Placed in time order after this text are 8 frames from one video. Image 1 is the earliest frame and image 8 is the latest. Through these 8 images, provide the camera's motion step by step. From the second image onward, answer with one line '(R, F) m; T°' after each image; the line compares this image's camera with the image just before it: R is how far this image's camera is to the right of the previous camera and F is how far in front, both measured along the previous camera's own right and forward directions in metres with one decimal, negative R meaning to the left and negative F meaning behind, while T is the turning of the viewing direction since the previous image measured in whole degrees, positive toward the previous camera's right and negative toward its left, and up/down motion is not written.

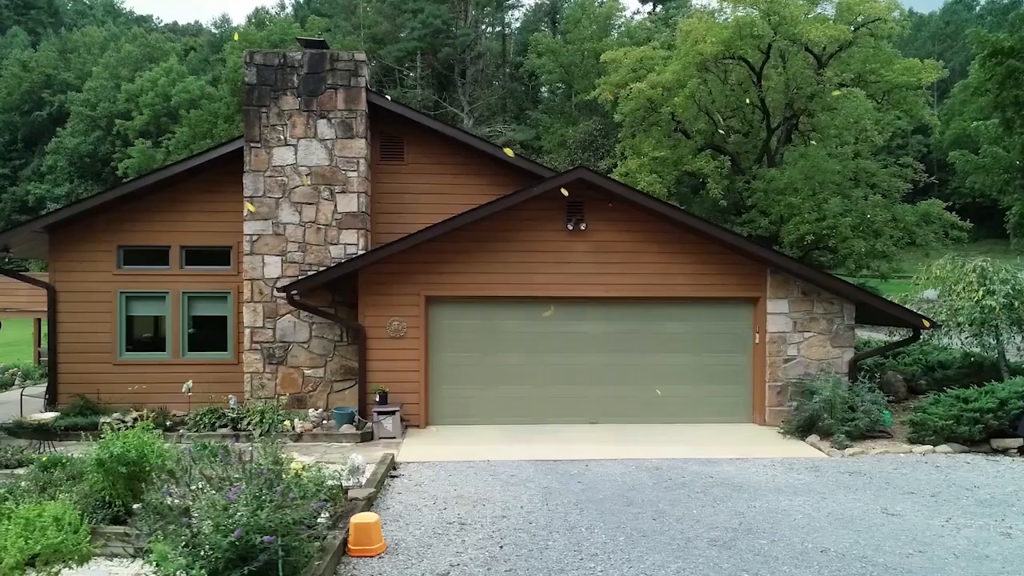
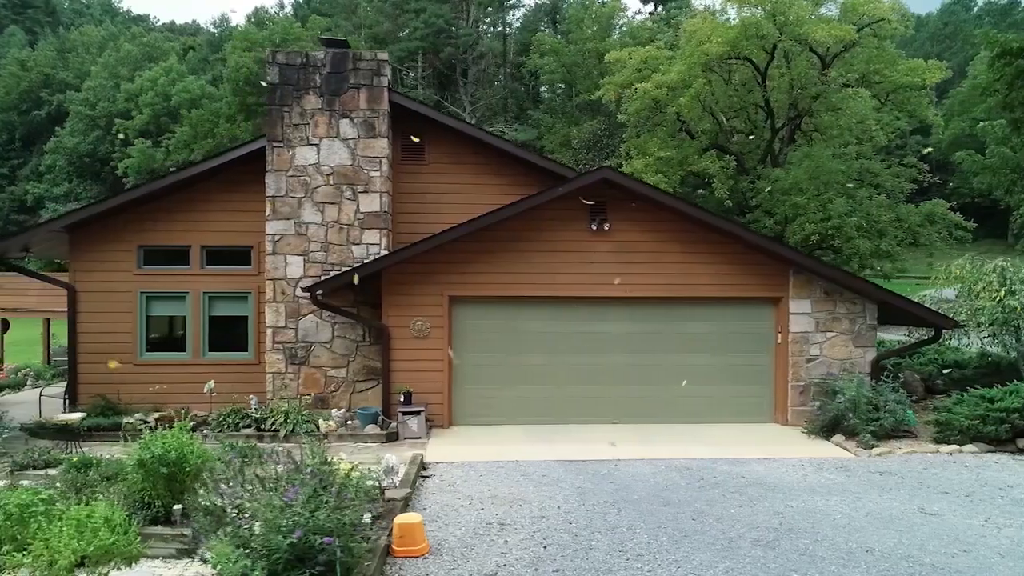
(-0.4, 0.0) m; 0°
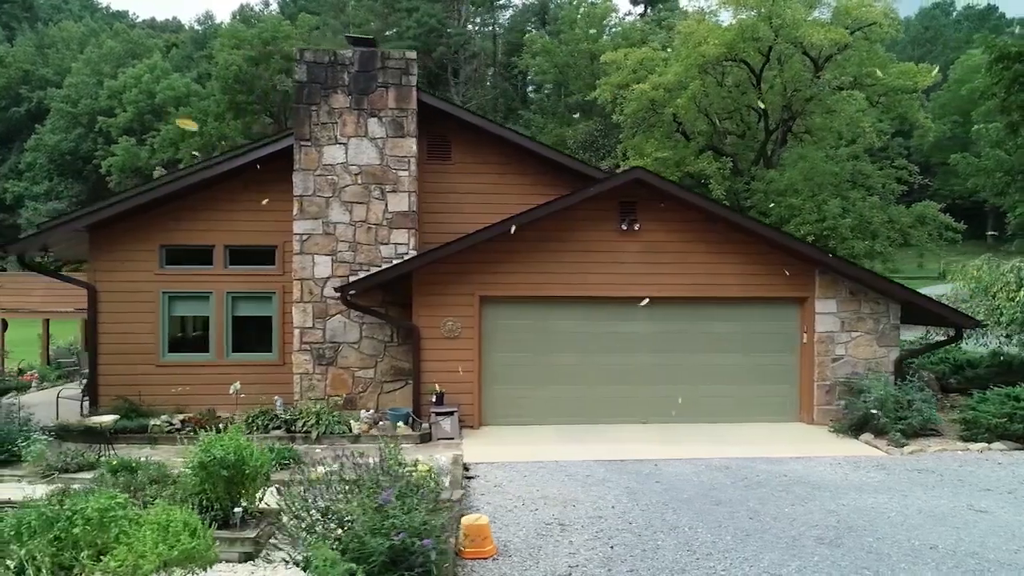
(-0.7, 0.0) m; +2°
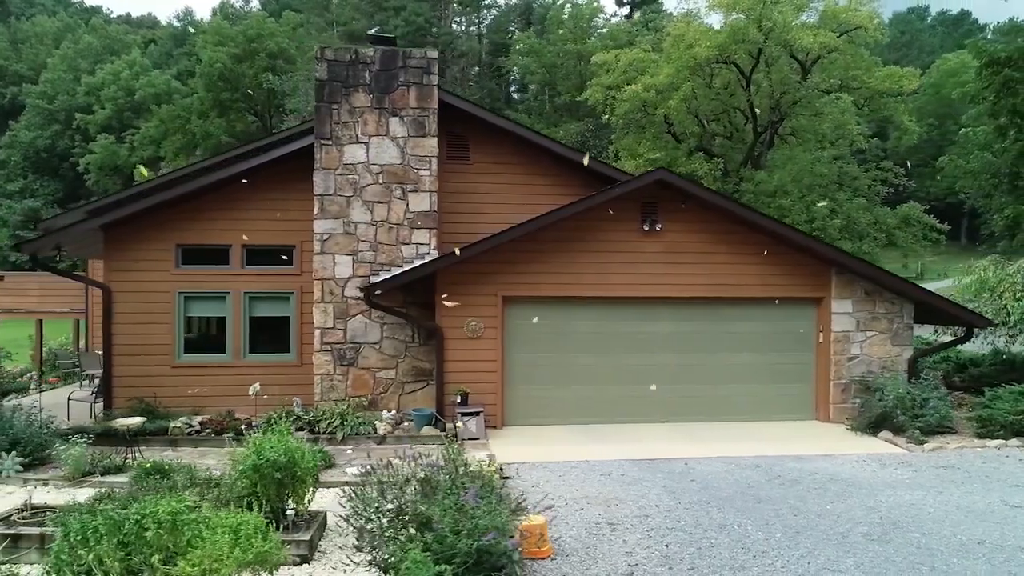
(-0.6, 0.0) m; +2°
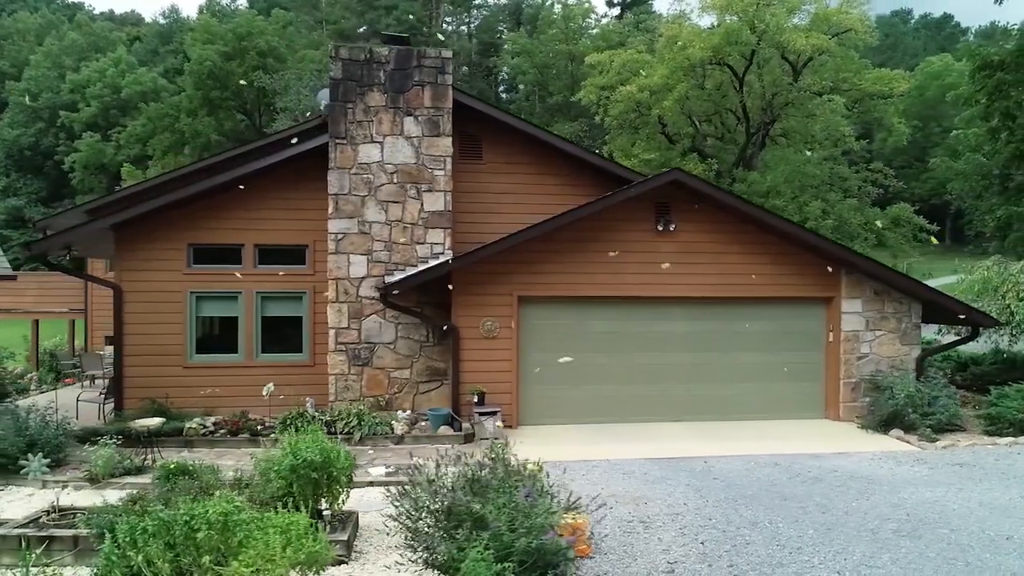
(-0.4, 0.0) m; +1°
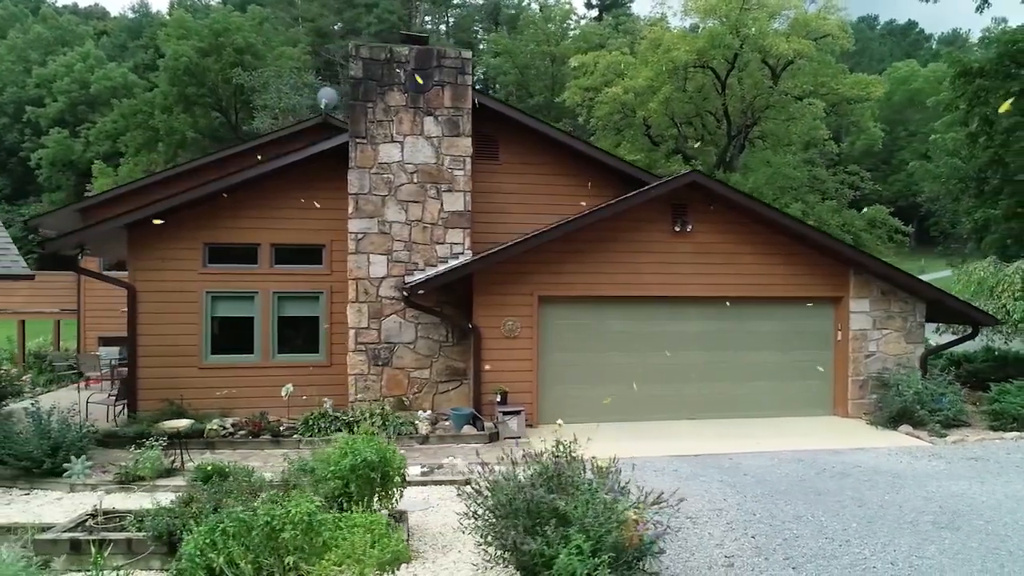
(-0.7, 0.0) m; +2°
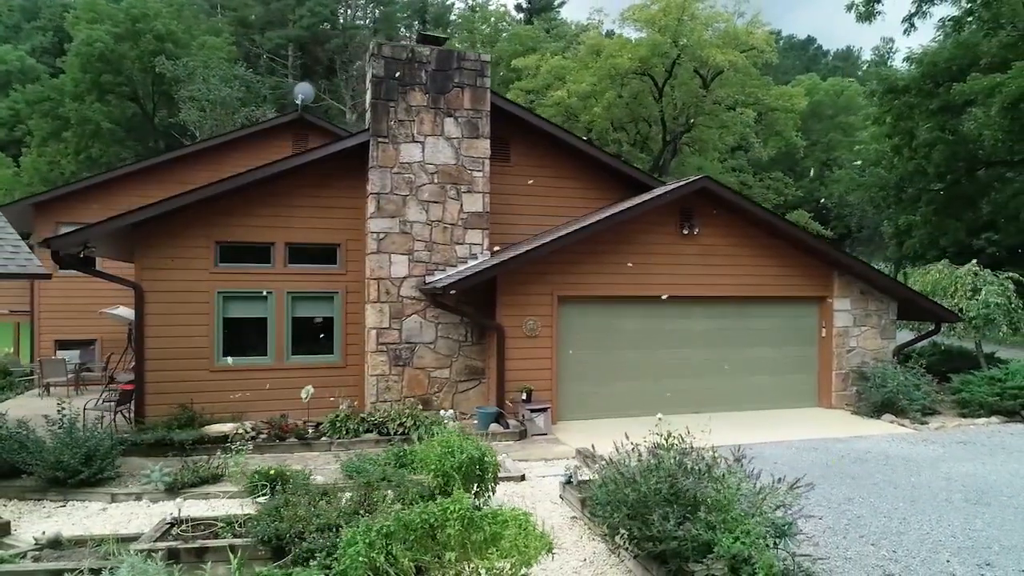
(-1.5, -0.1) m; +7°
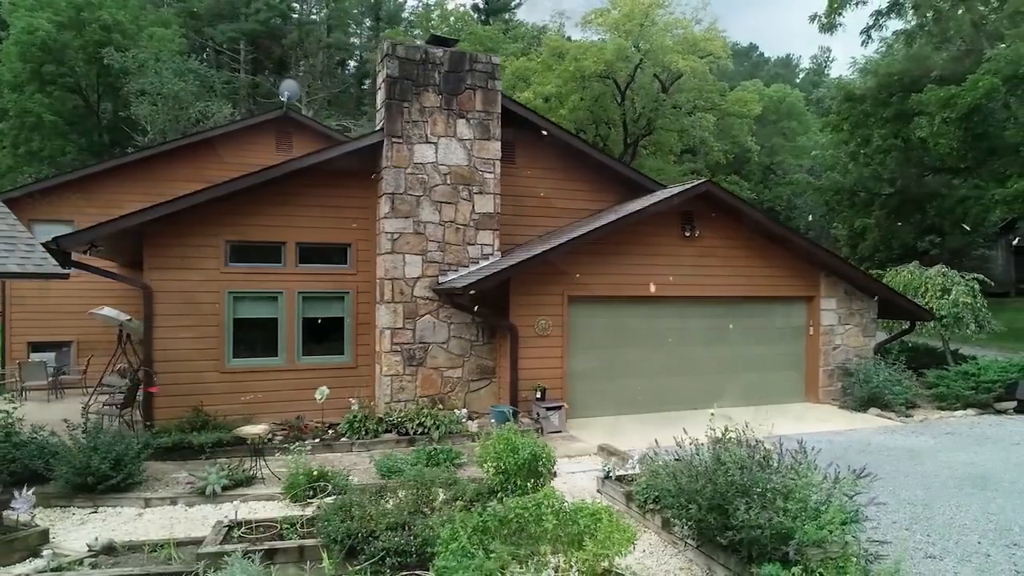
(-1.0, -0.1) m; +5°
